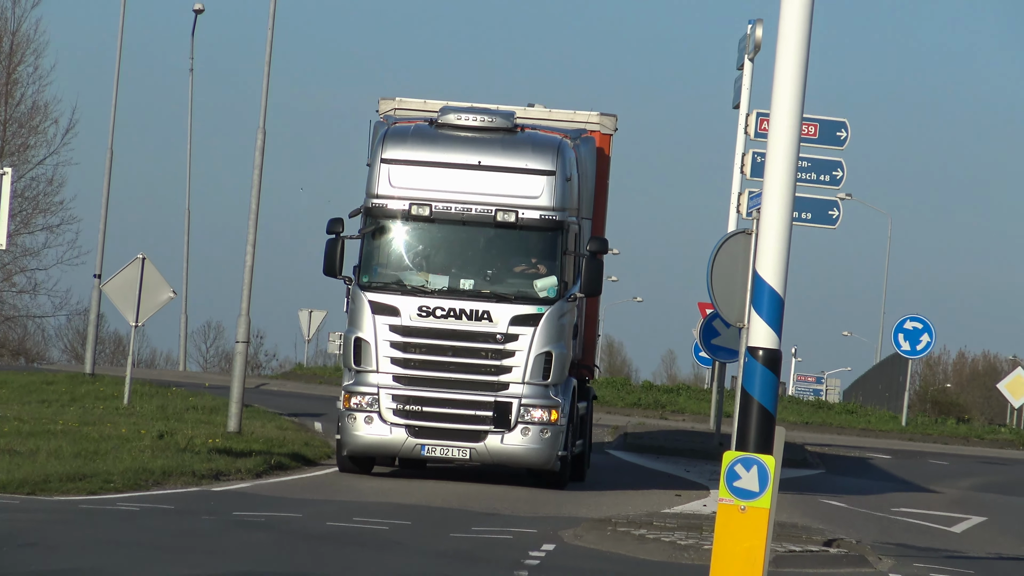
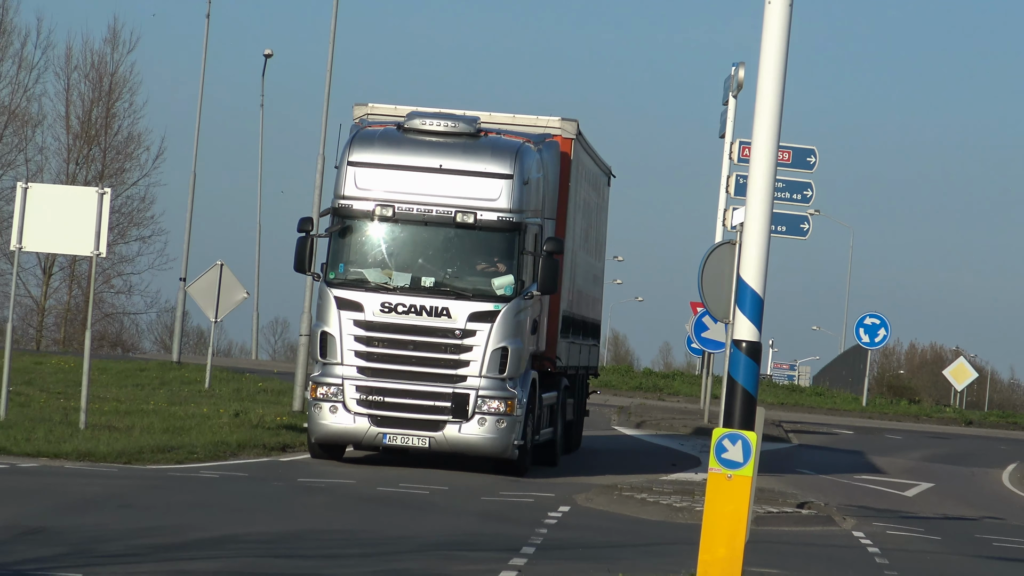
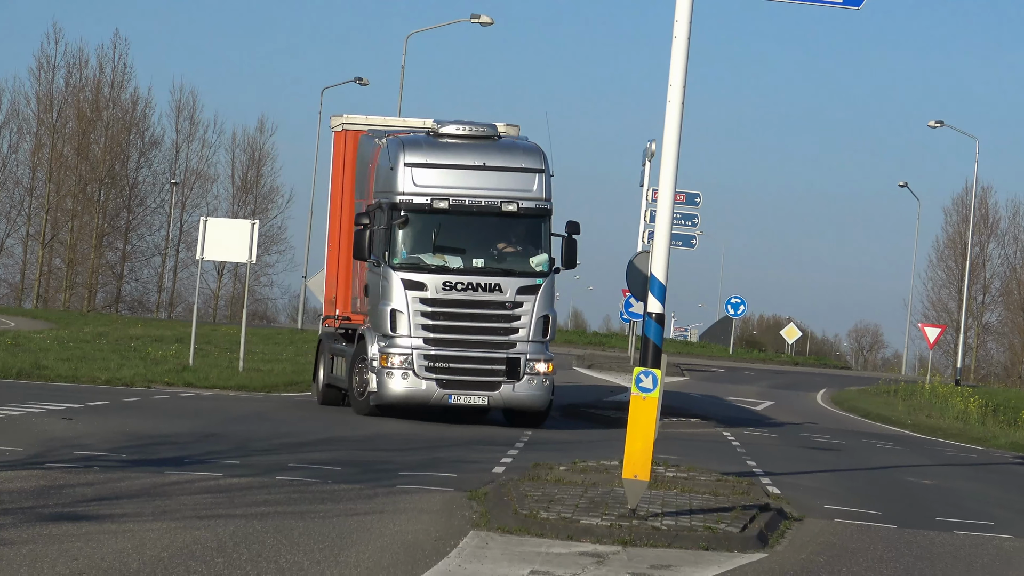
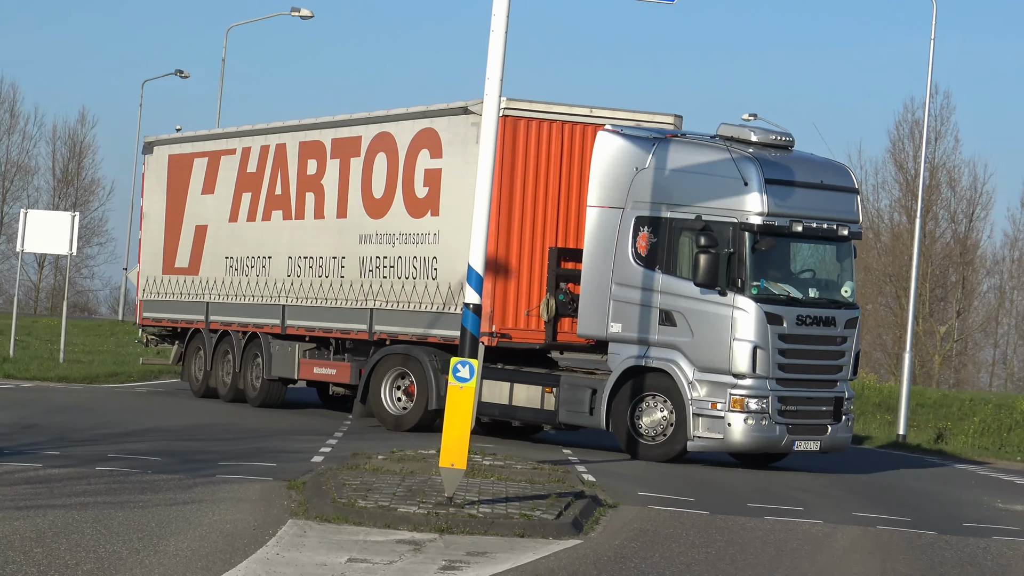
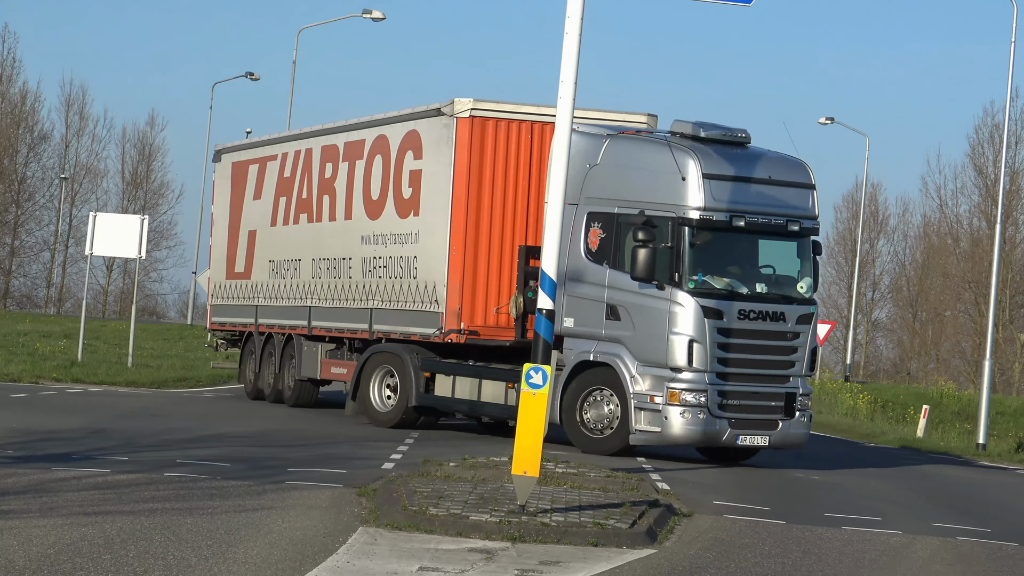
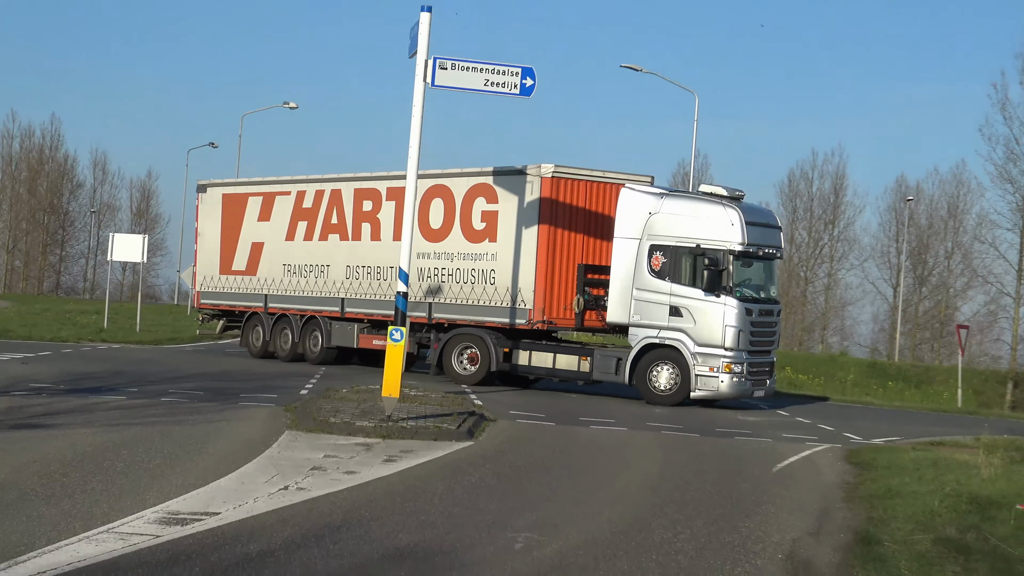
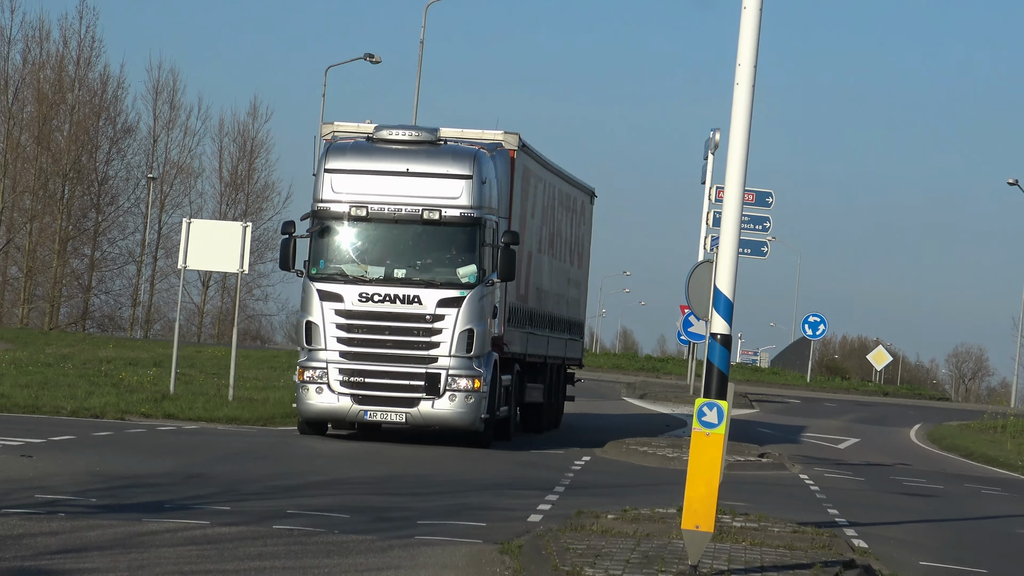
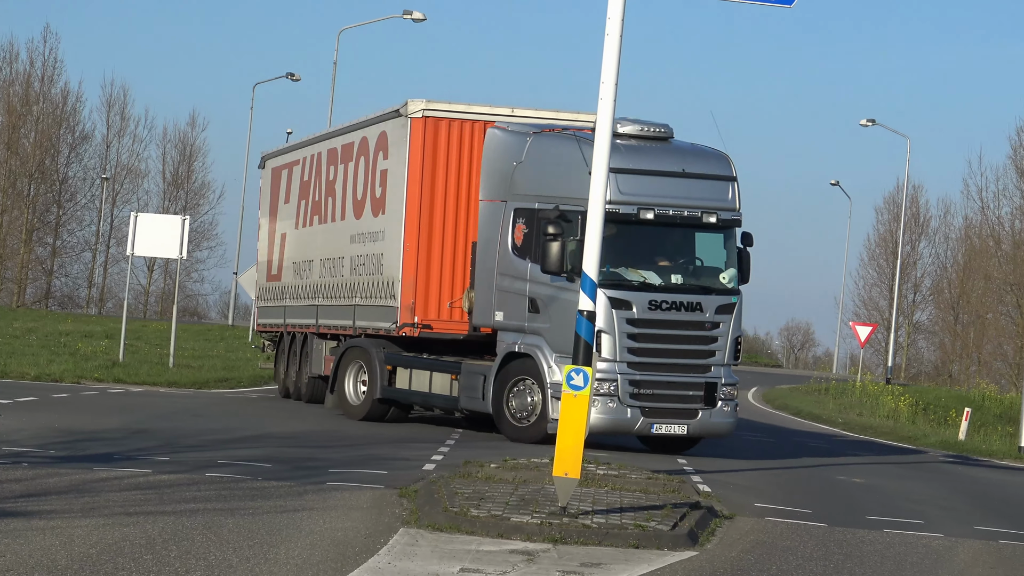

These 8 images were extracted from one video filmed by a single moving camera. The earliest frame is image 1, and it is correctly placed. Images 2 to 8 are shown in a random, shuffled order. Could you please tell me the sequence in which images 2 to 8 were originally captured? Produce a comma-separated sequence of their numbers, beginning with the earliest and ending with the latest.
2, 7, 3, 8, 5, 4, 6
